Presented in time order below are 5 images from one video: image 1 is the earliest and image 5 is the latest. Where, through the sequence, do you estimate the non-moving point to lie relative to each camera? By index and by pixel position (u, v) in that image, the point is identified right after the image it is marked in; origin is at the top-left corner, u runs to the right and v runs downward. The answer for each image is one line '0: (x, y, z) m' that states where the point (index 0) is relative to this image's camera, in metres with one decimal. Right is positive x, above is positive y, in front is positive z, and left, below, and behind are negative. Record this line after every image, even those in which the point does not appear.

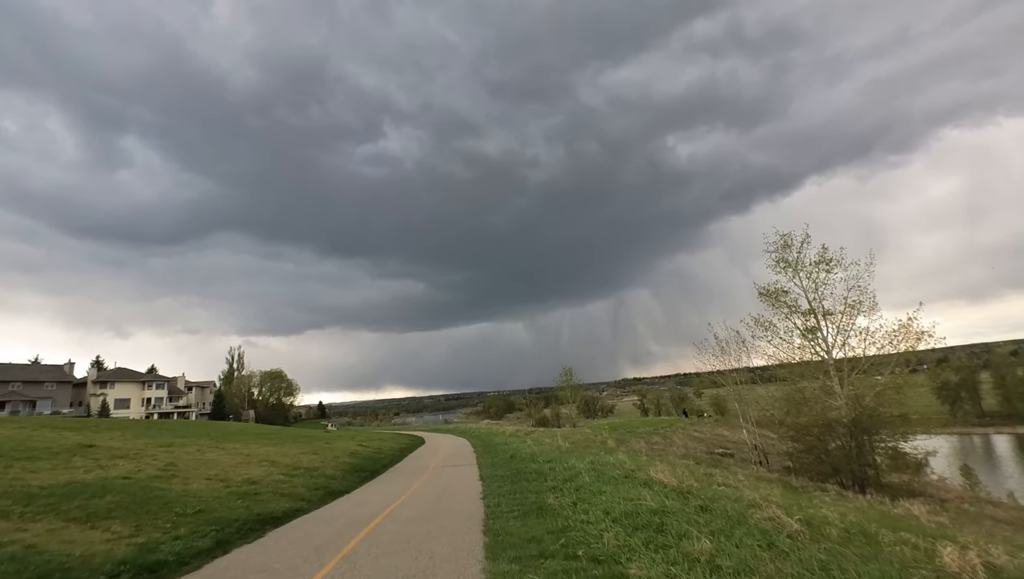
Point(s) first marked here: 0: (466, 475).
0: (-1.6, -7.0, +19.9) m
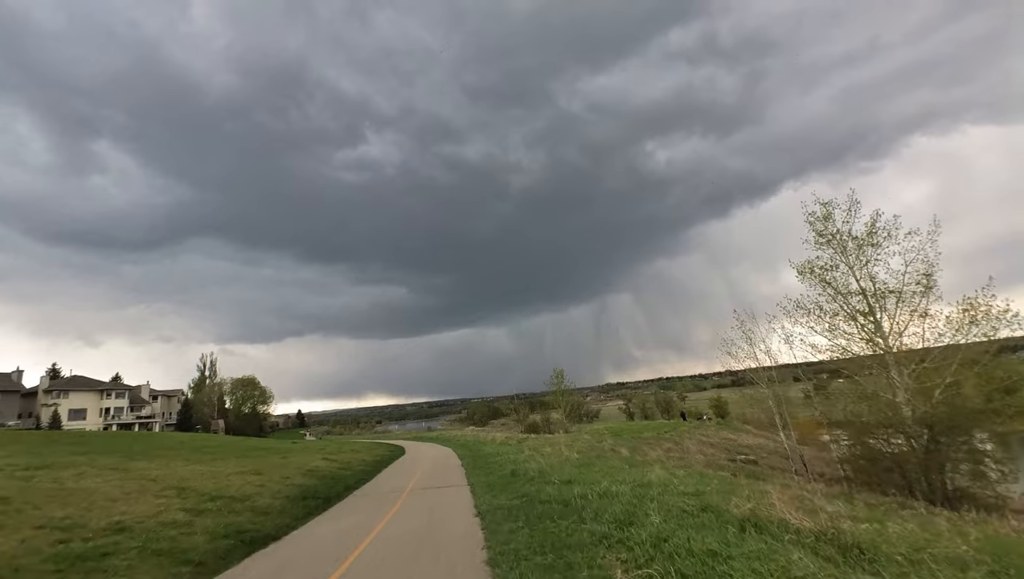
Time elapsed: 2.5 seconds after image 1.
0: (-1.5, -5.8, +14.5) m
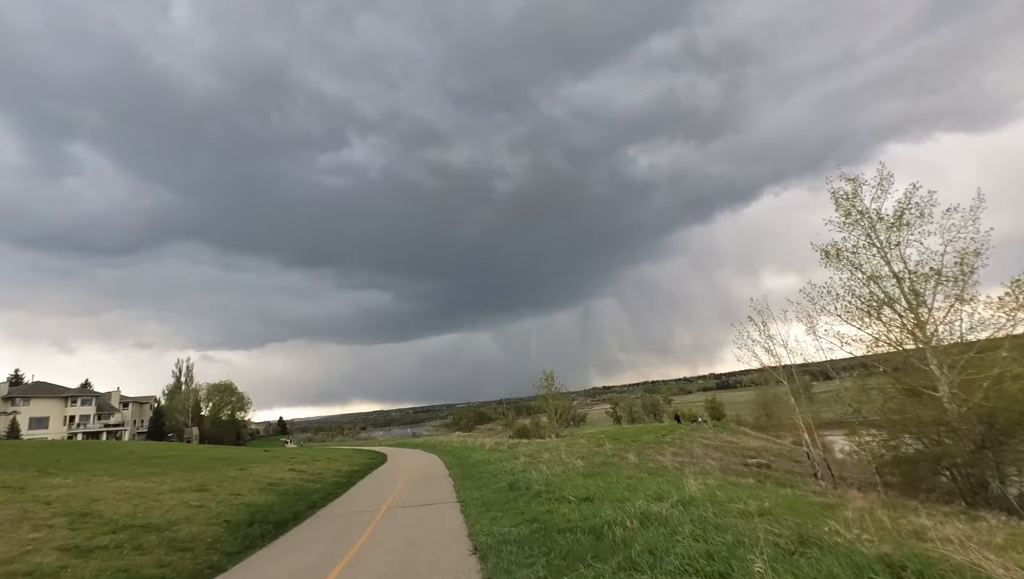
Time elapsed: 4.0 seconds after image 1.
0: (-1.4, -5.1, +11.4) m
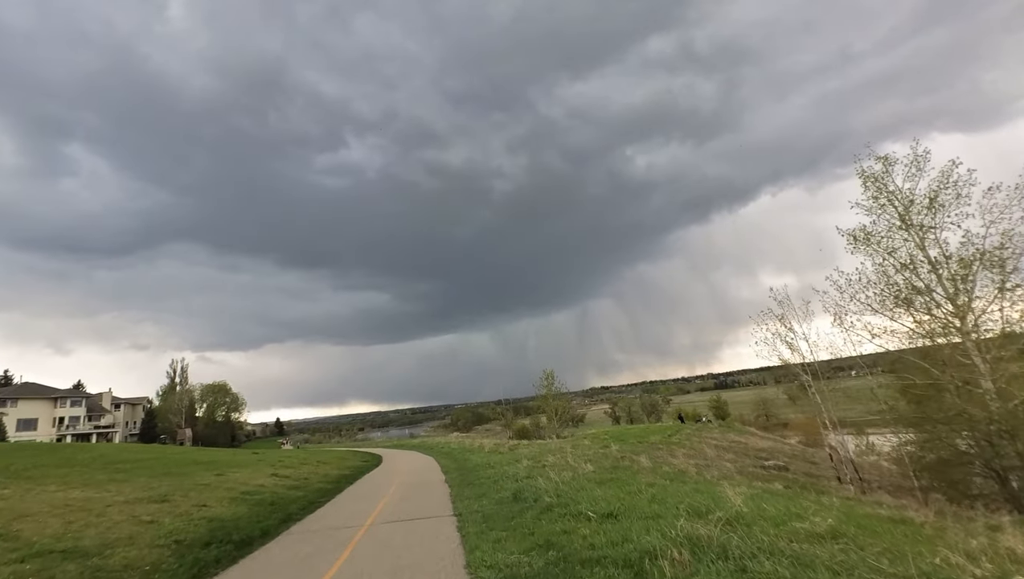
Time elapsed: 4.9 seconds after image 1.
0: (-1.3, -4.6, +9.5) m
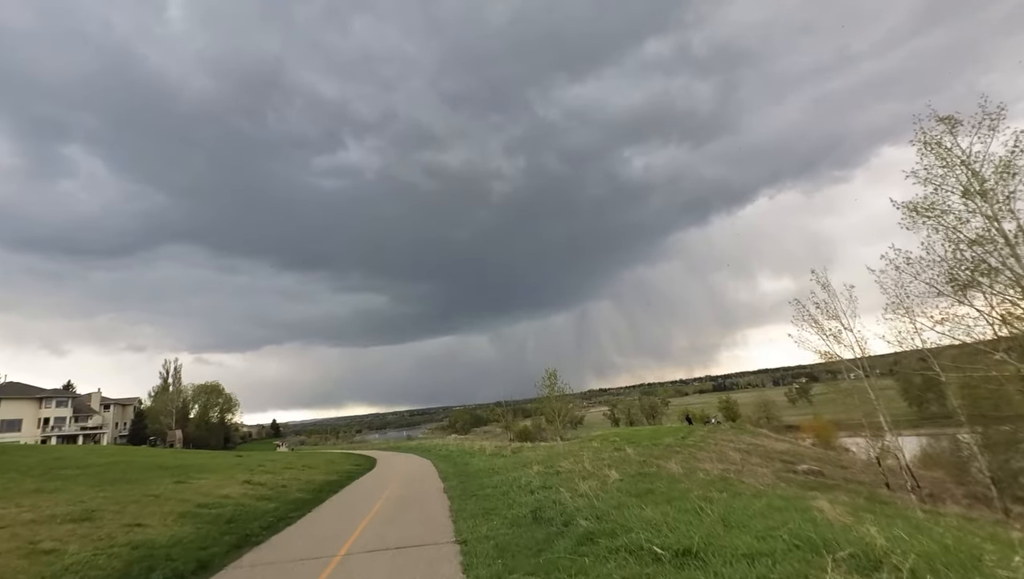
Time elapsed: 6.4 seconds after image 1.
0: (-0.9, -3.8, +6.6) m
